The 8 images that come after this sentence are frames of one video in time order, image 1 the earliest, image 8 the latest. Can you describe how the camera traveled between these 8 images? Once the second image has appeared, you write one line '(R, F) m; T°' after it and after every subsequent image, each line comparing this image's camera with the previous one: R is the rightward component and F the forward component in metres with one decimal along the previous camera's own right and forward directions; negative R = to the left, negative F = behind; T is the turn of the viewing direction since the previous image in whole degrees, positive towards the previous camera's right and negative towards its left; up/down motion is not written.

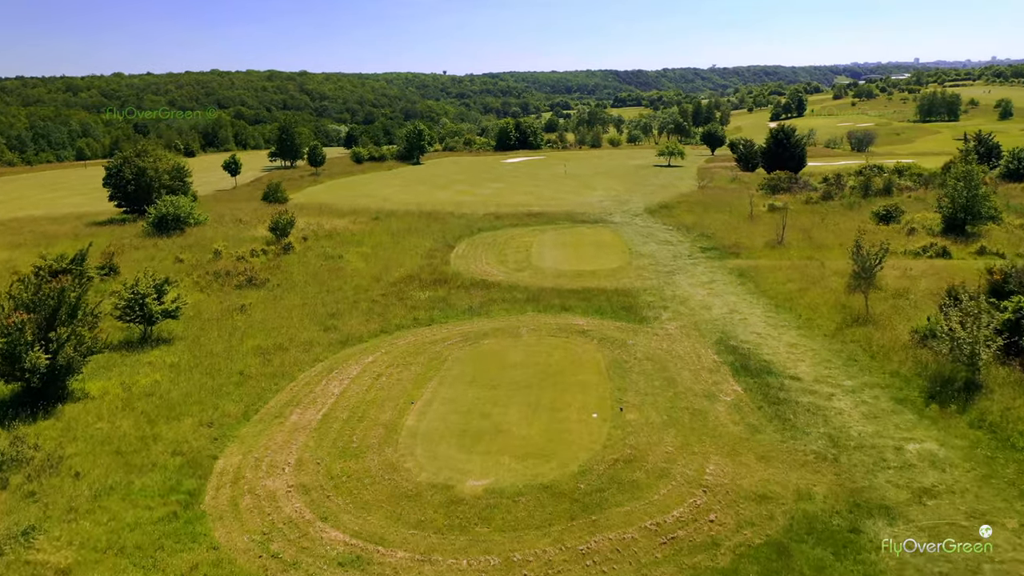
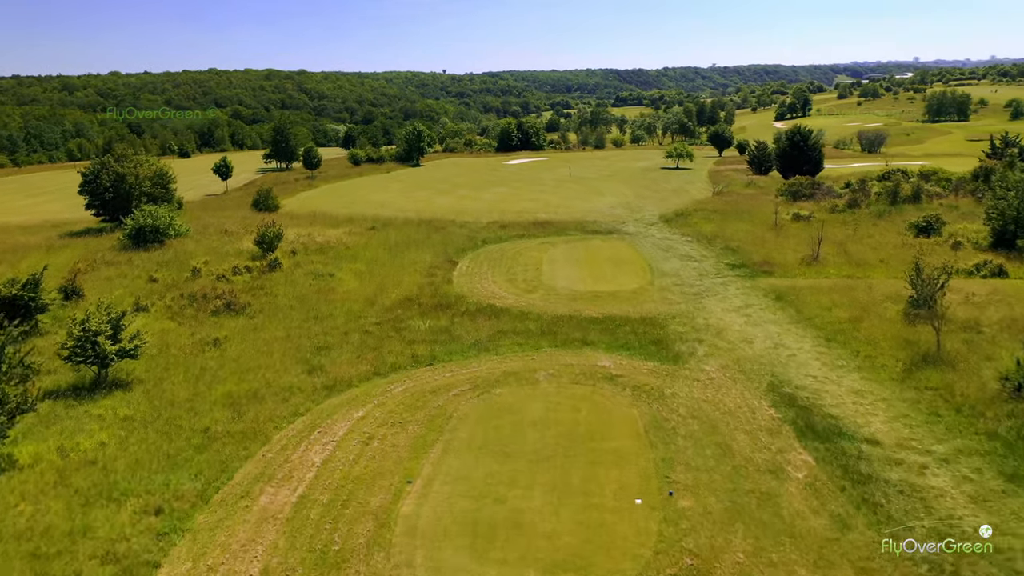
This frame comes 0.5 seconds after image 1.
(-0.4, +3.3) m; 0°
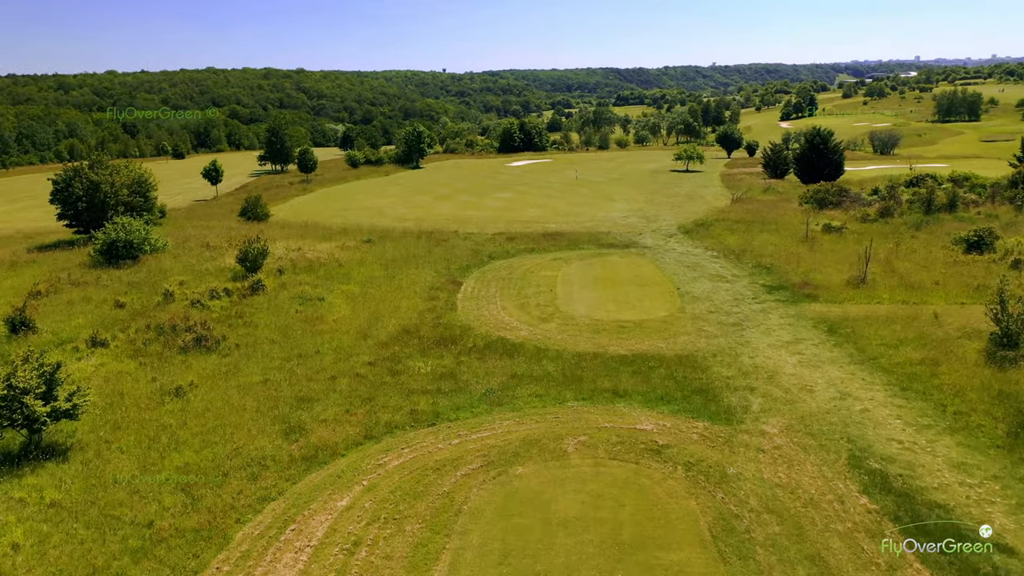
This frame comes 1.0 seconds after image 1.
(-0.4, +3.5) m; 0°
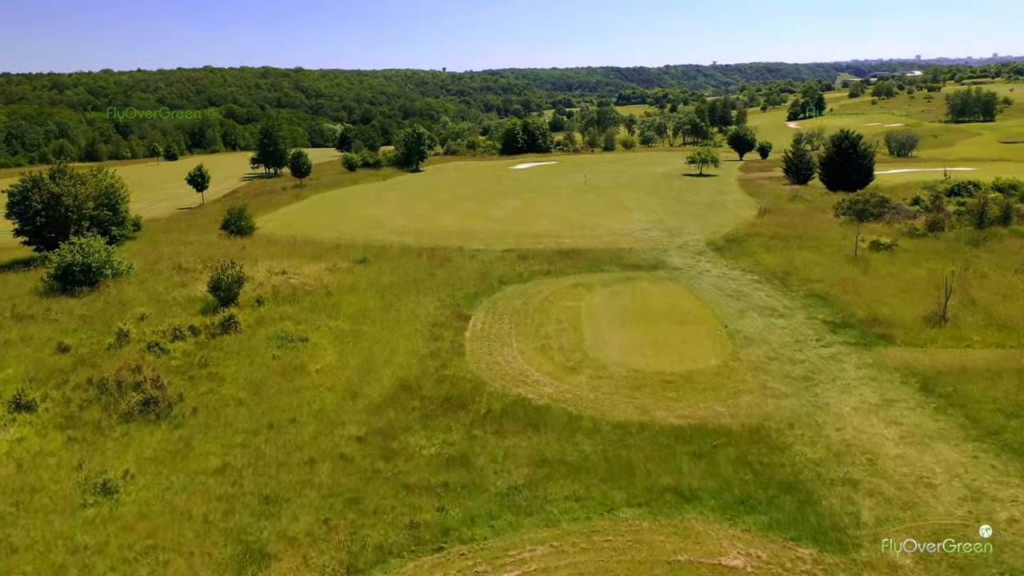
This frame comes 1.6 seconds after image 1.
(-0.5, +4.5) m; 0°
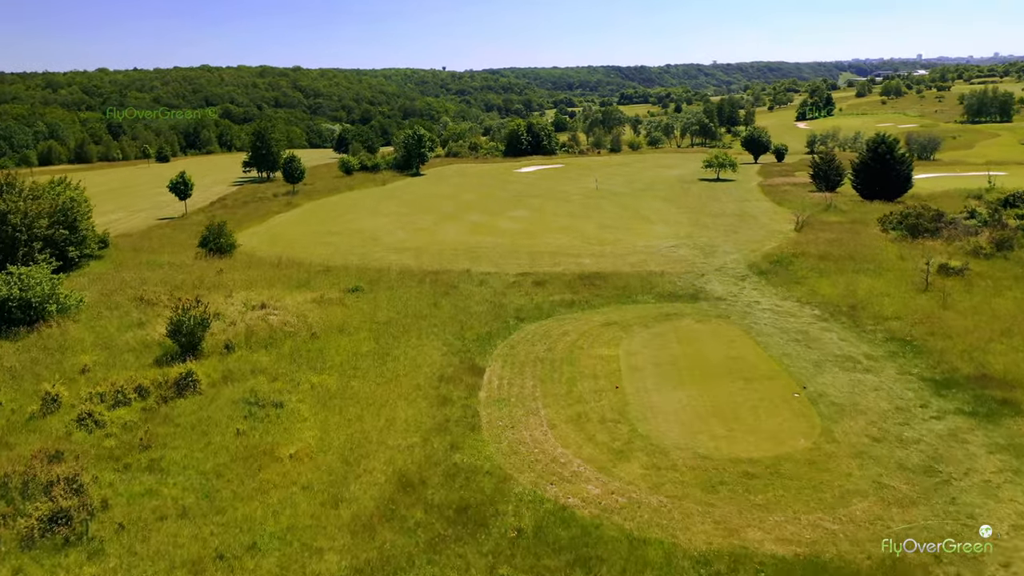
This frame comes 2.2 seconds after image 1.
(-0.6, +4.9) m; 0°
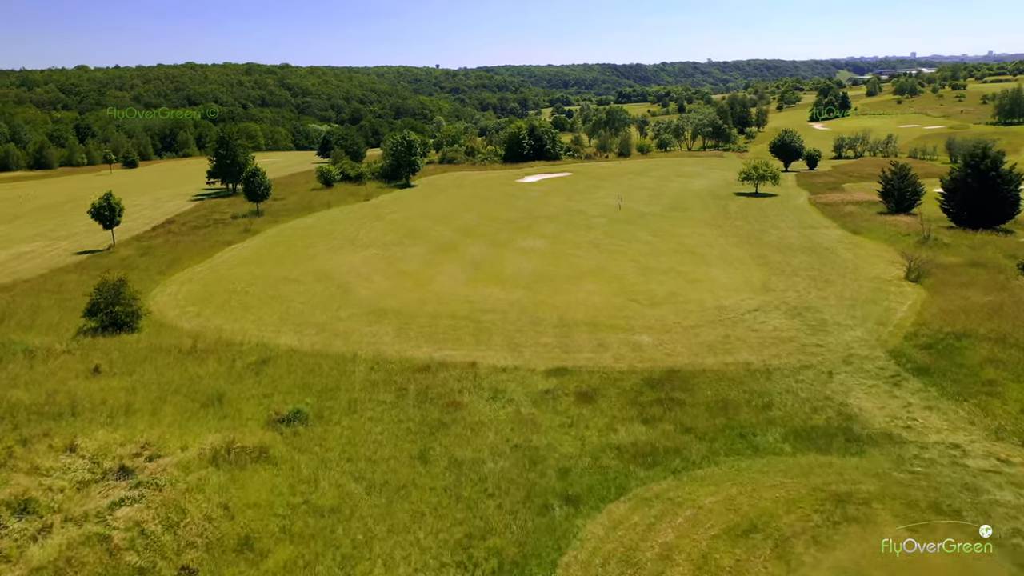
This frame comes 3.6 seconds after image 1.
(-1.0, +11.9) m; 0°
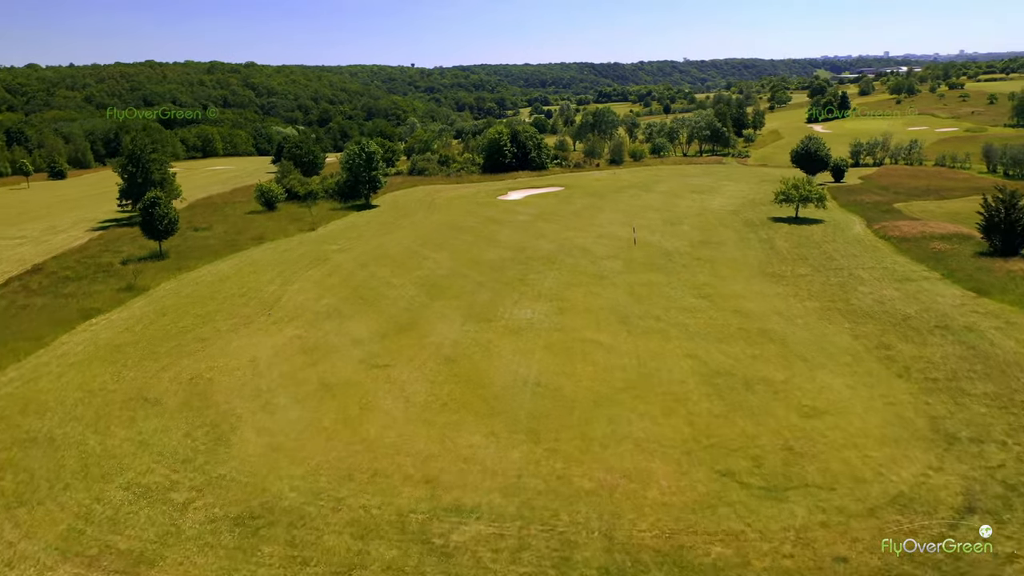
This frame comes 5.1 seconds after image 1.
(-0.4, +14.4) m; +2°
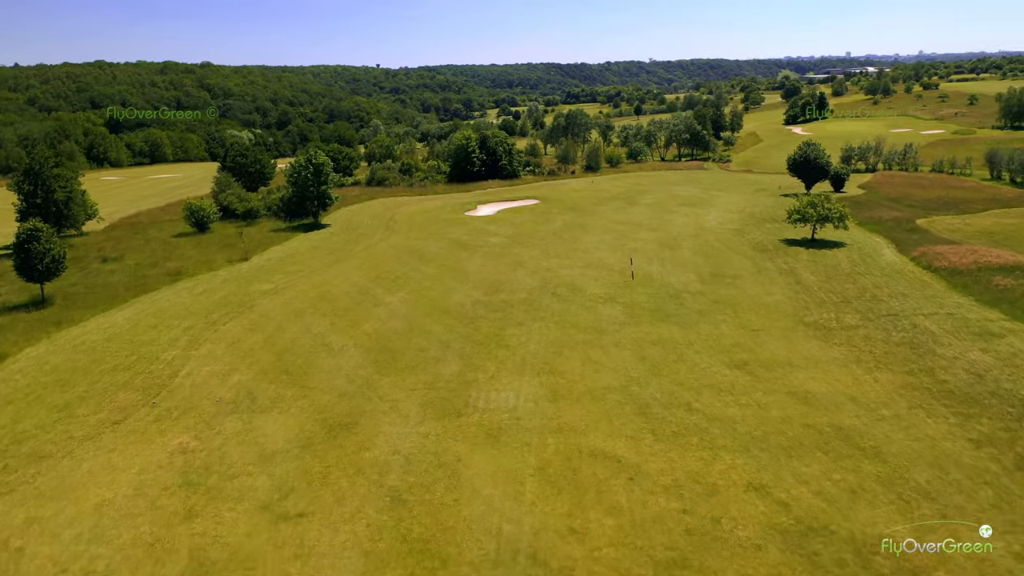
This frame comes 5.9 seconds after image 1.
(-0.2, +8.8) m; +2°
